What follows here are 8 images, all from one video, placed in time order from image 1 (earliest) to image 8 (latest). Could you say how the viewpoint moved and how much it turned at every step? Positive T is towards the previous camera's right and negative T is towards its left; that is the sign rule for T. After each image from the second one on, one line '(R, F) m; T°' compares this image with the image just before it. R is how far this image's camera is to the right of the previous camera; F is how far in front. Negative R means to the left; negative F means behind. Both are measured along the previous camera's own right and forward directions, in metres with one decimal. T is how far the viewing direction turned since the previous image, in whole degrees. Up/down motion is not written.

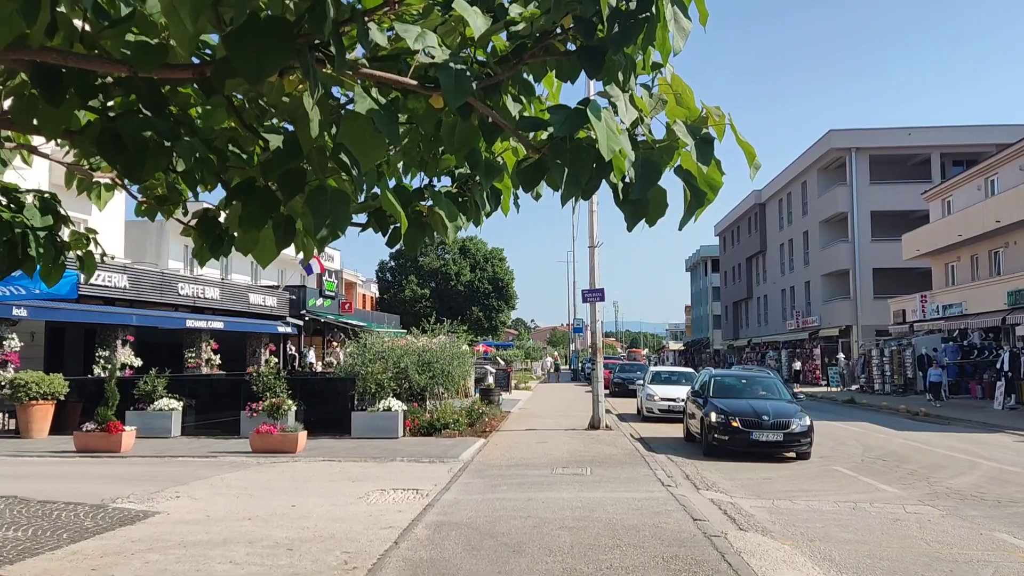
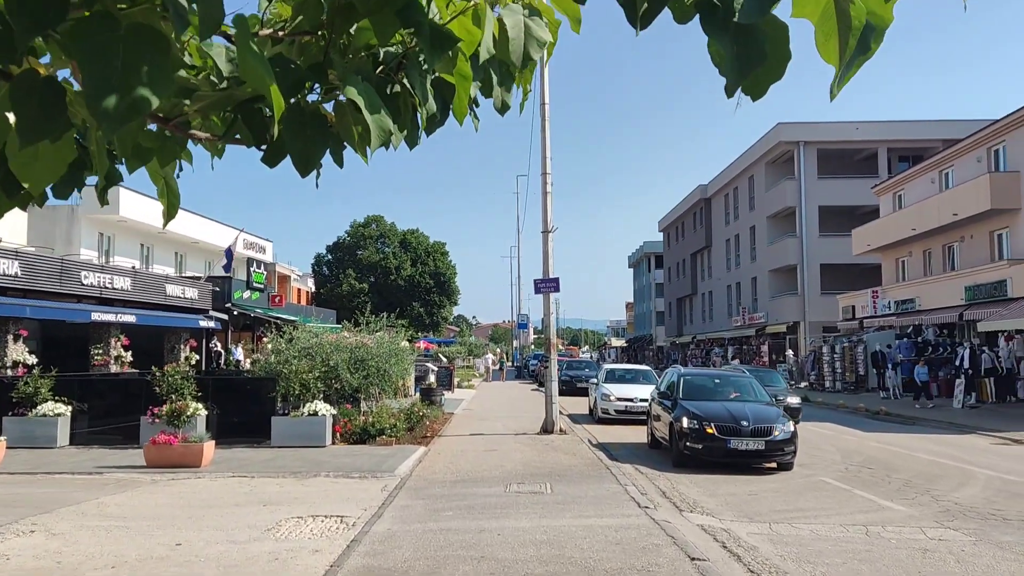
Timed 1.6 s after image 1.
(-0.1, +1.8) m; +4°
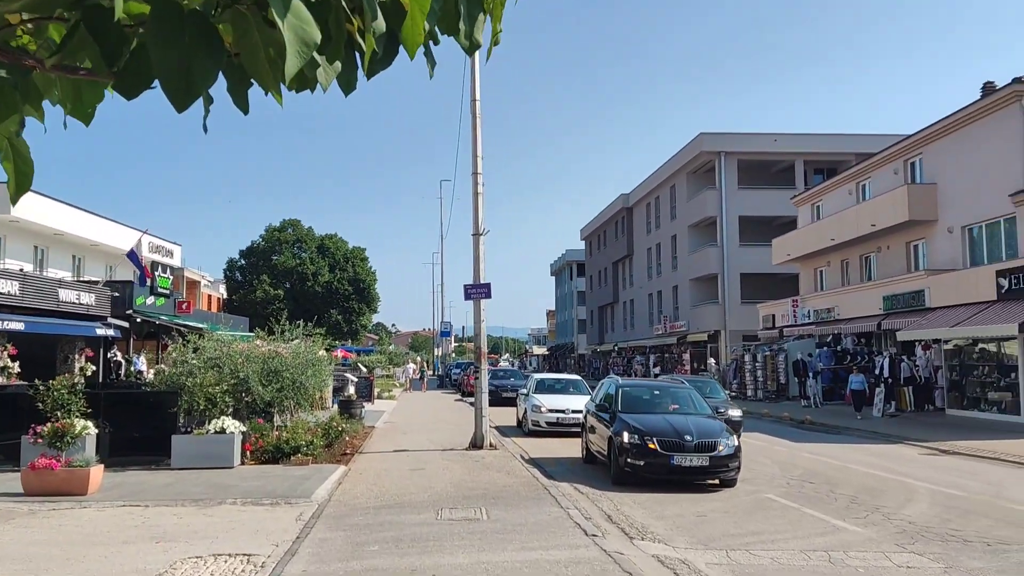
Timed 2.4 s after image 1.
(-0.1, +0.9) m; +5°
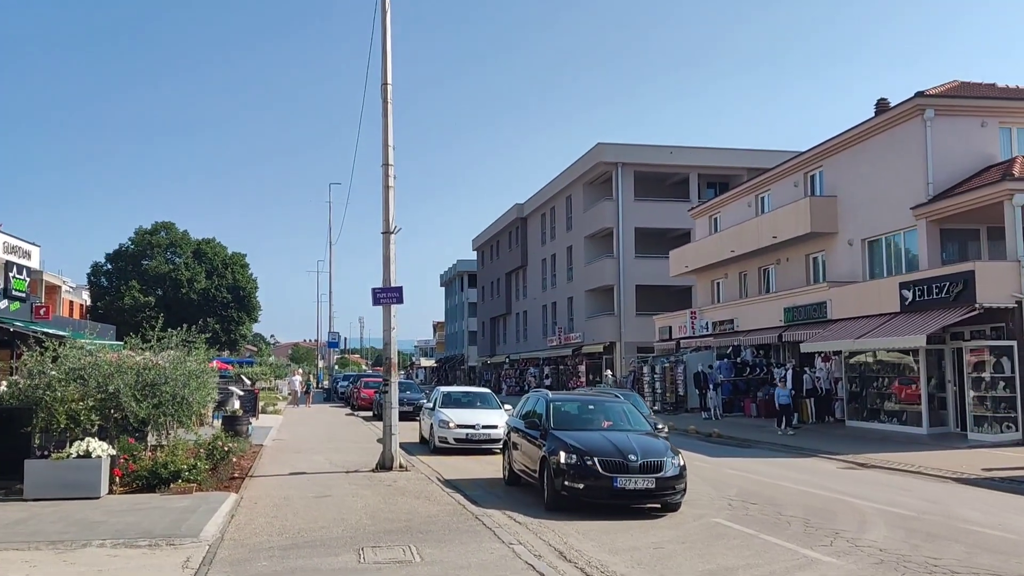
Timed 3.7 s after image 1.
(-0.5, +1.4) m; +8°
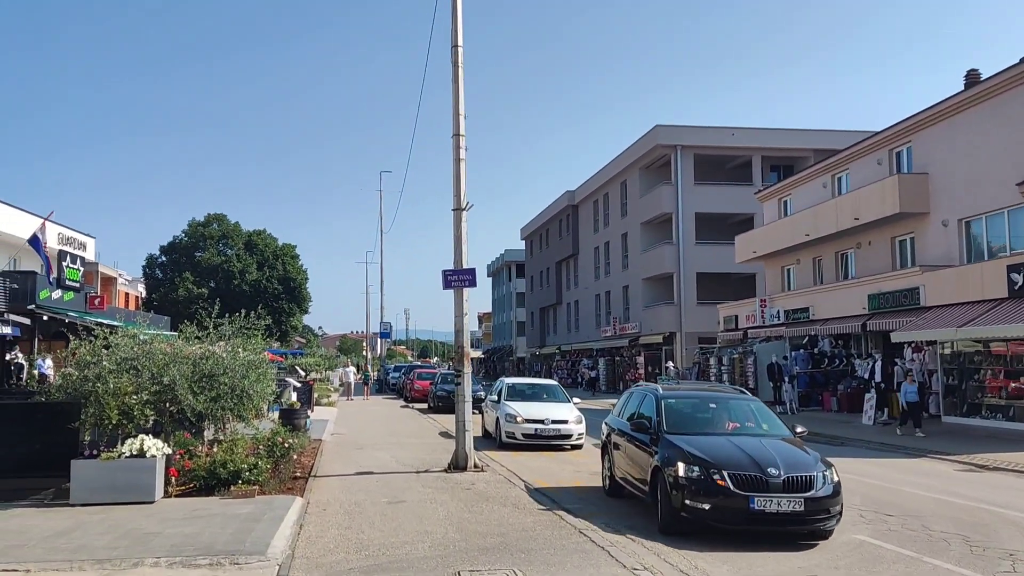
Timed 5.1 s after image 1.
(-0.6, +1.3) m; -3°
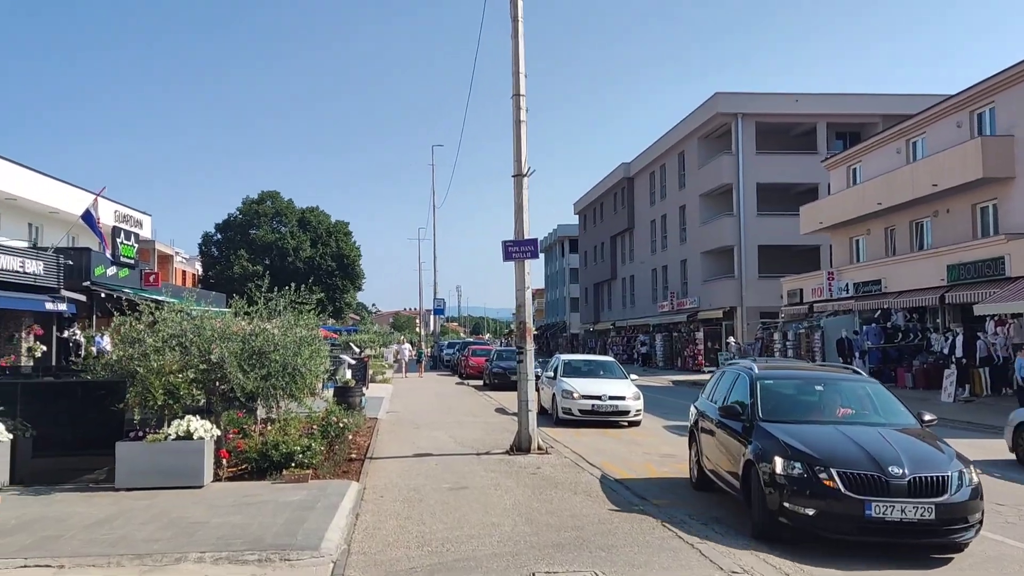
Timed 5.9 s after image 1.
(-0.2, +0.8) m; -3°
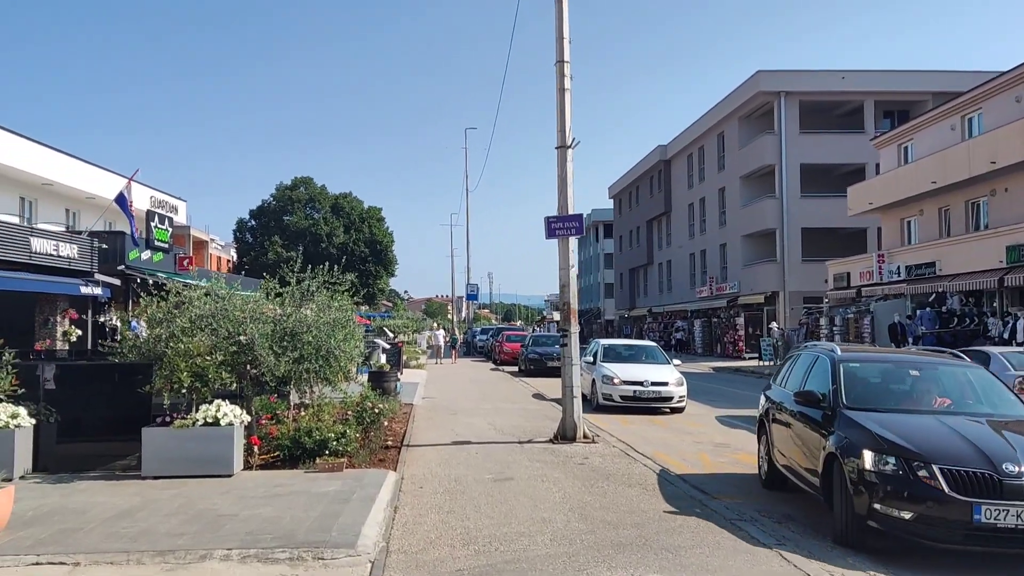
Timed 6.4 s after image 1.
(-0.2, +0.7) m; -2°
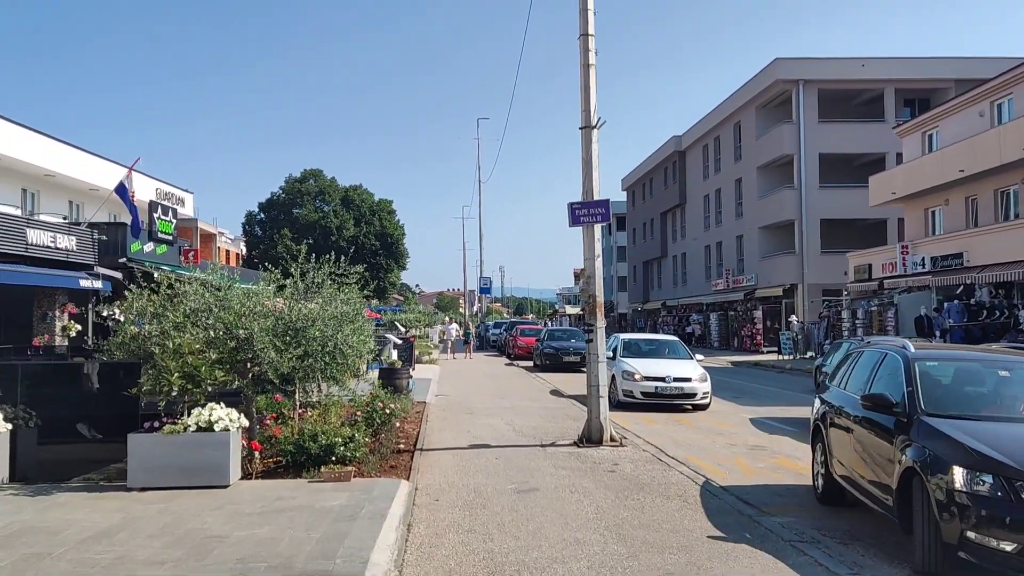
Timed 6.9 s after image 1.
(-0.1, +0.8) m; -1°
